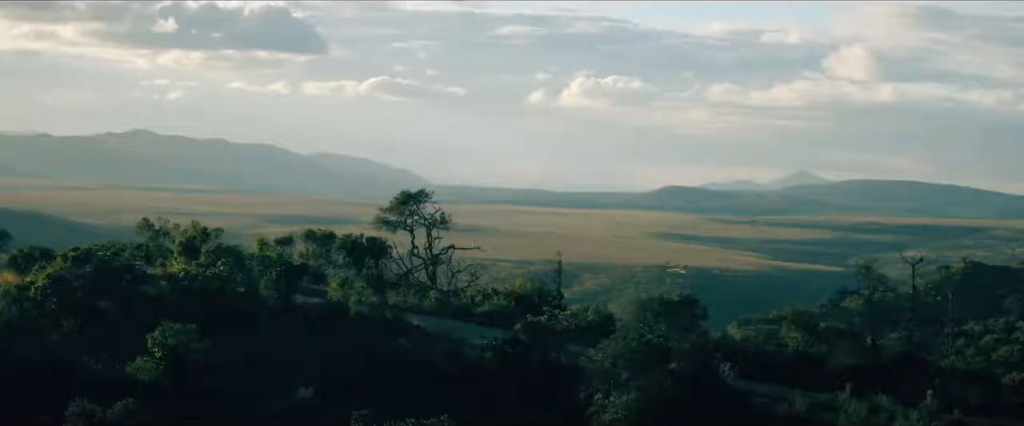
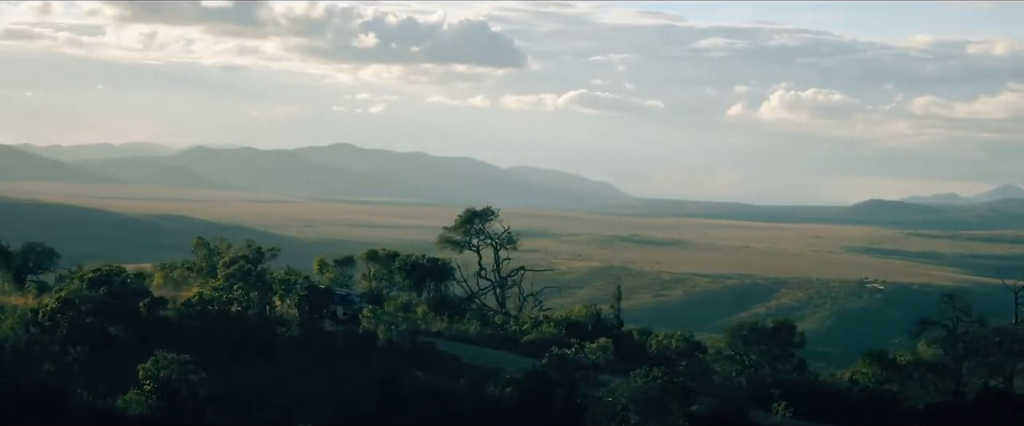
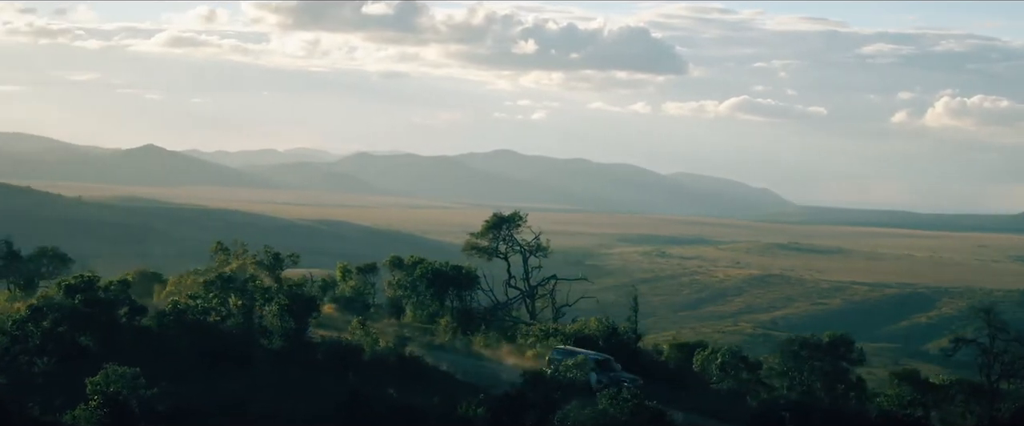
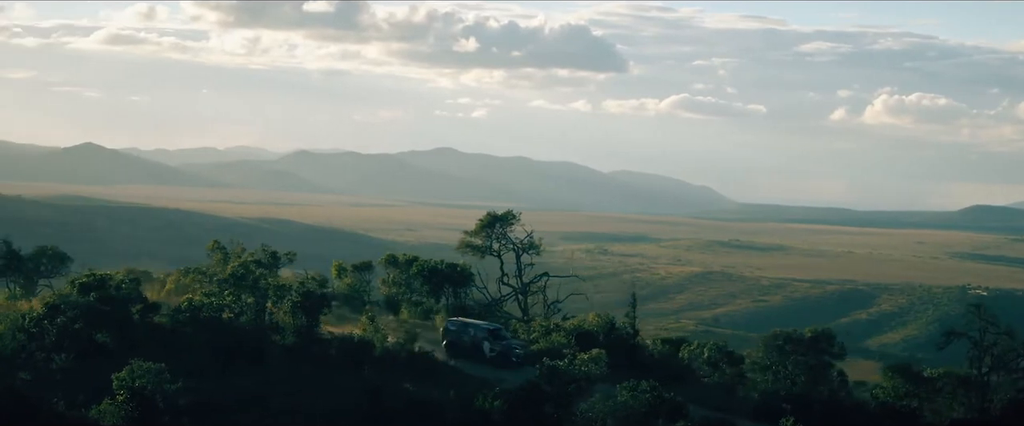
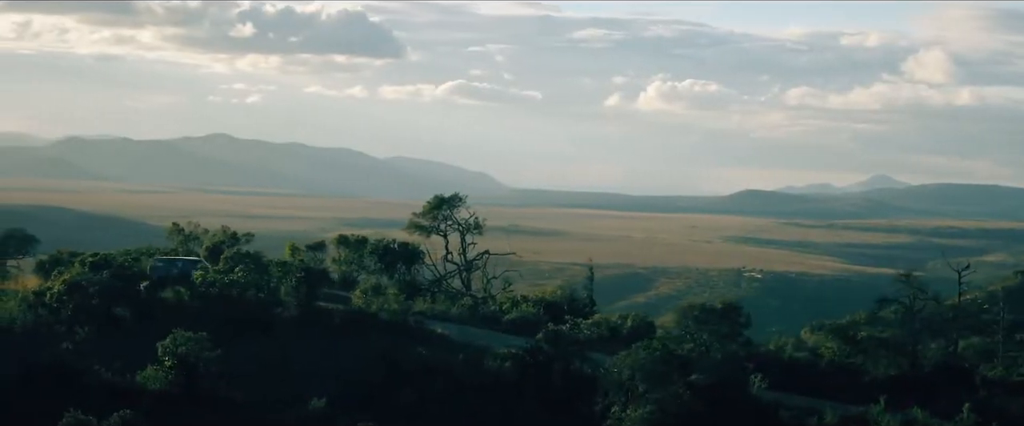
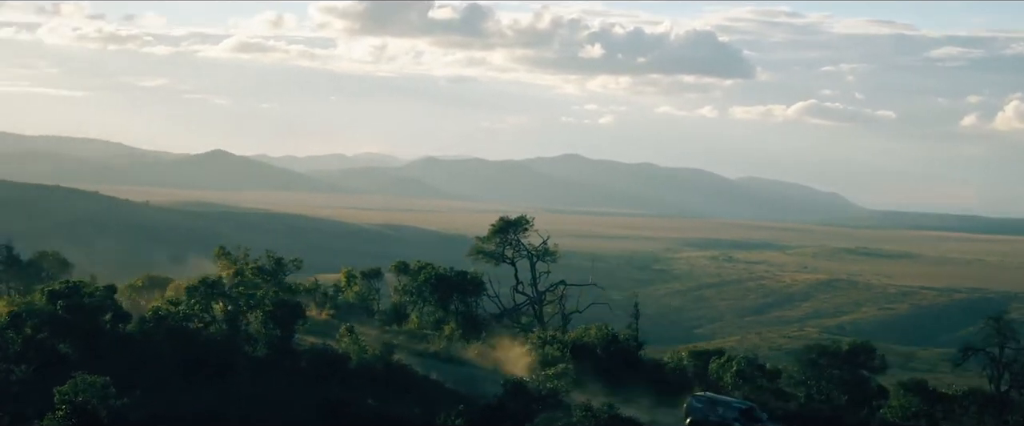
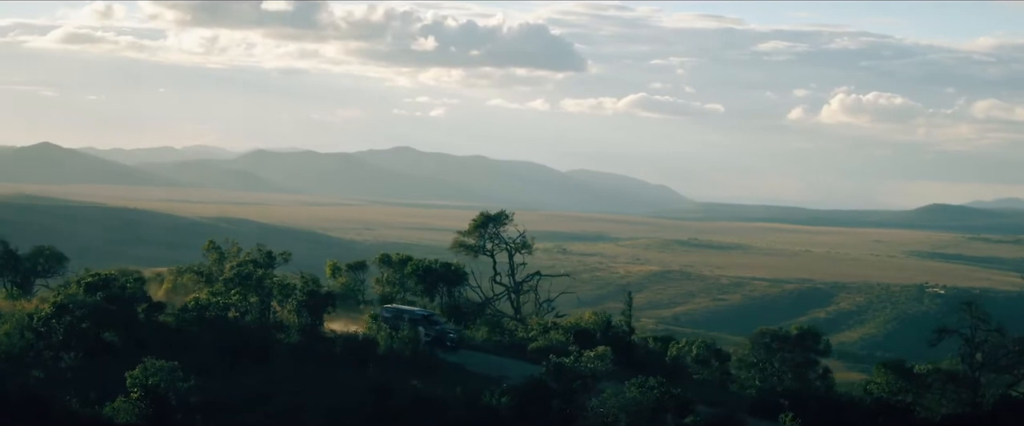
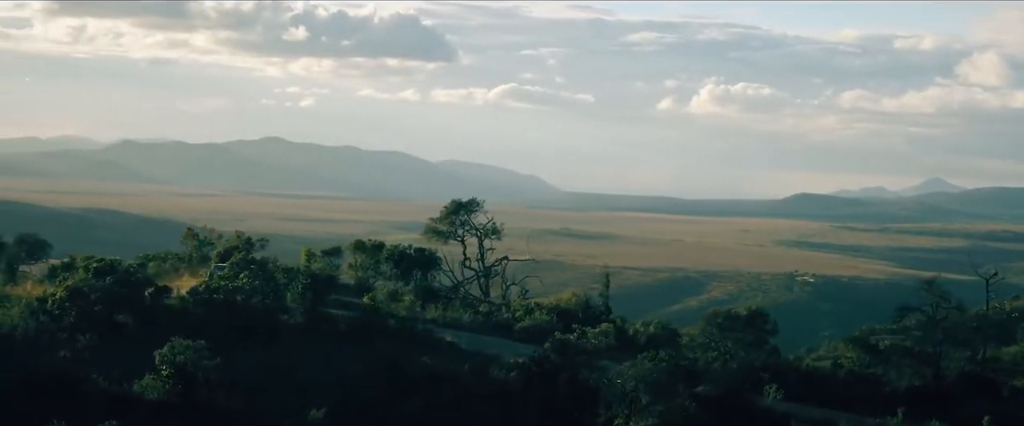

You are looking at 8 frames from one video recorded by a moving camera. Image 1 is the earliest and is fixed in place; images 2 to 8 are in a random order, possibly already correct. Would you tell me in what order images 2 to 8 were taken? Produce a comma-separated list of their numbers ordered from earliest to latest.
5, 8, 2, 7, 4, 3, 6
